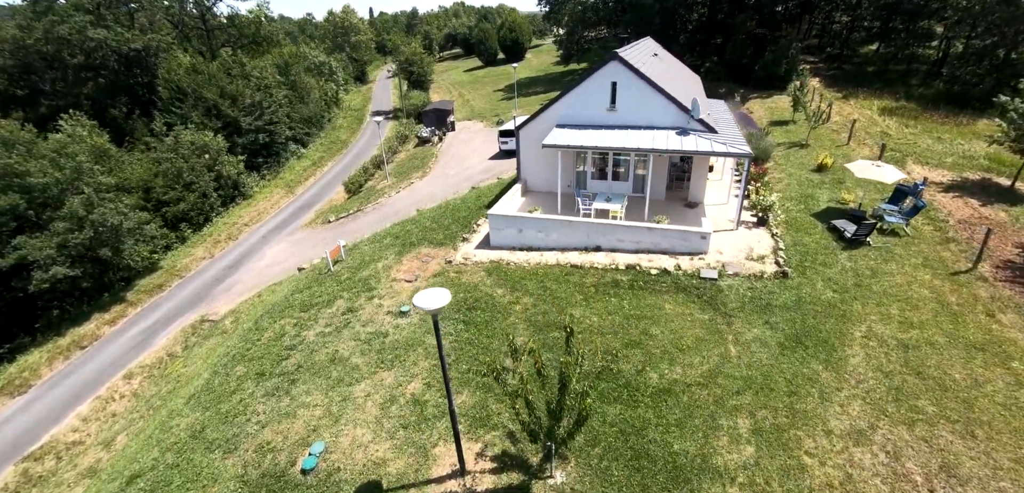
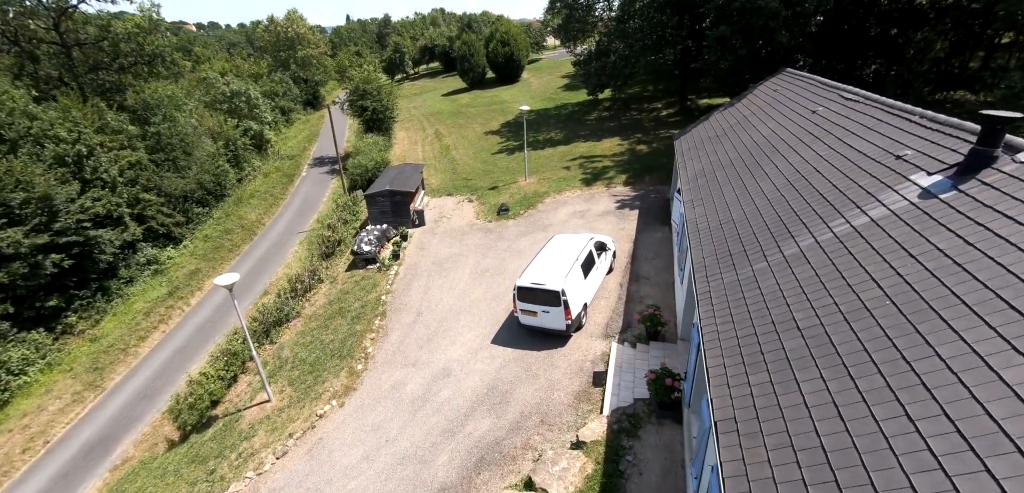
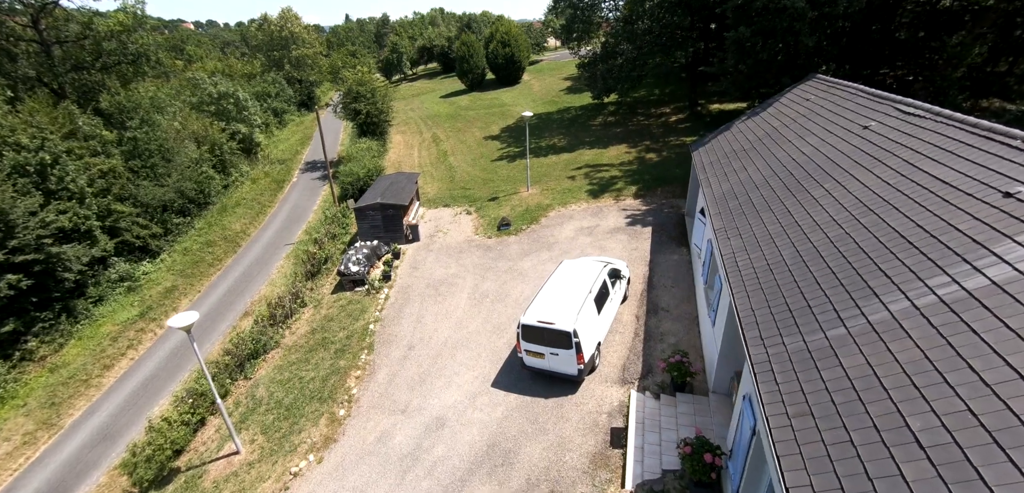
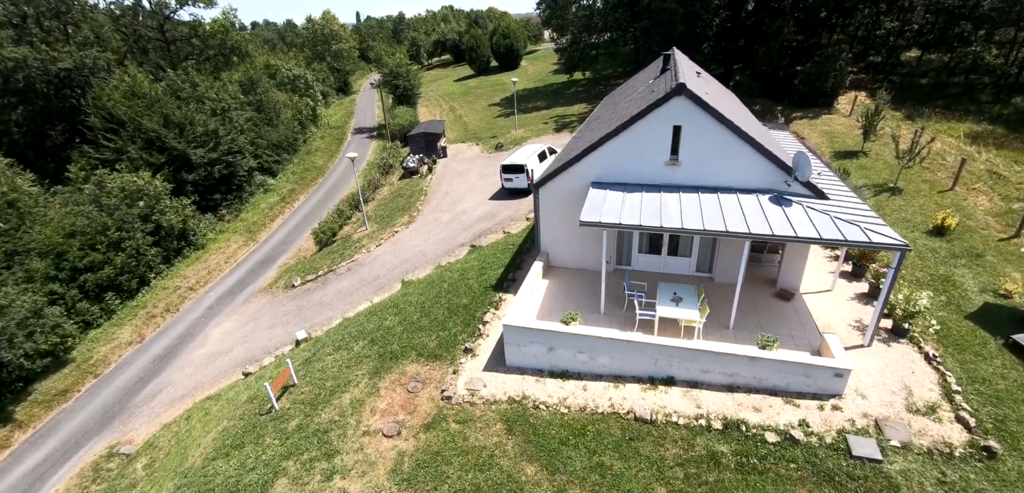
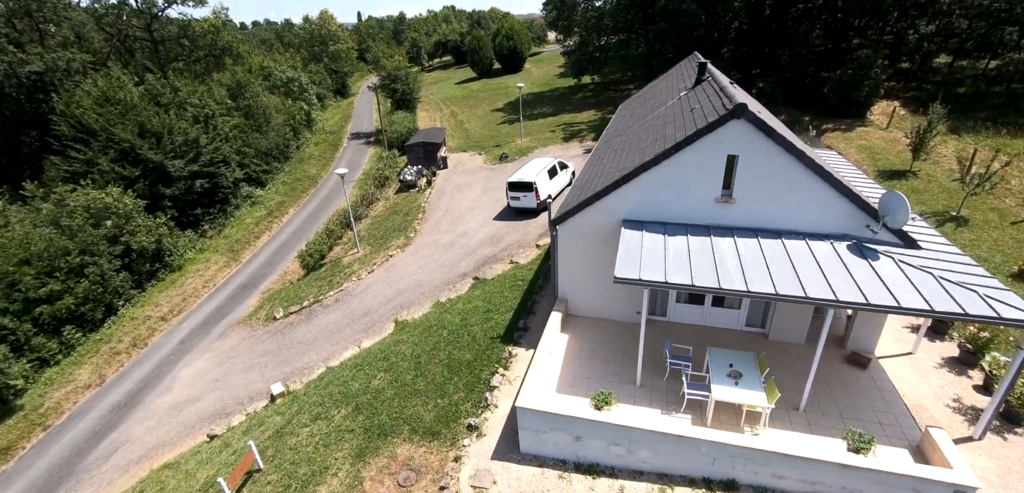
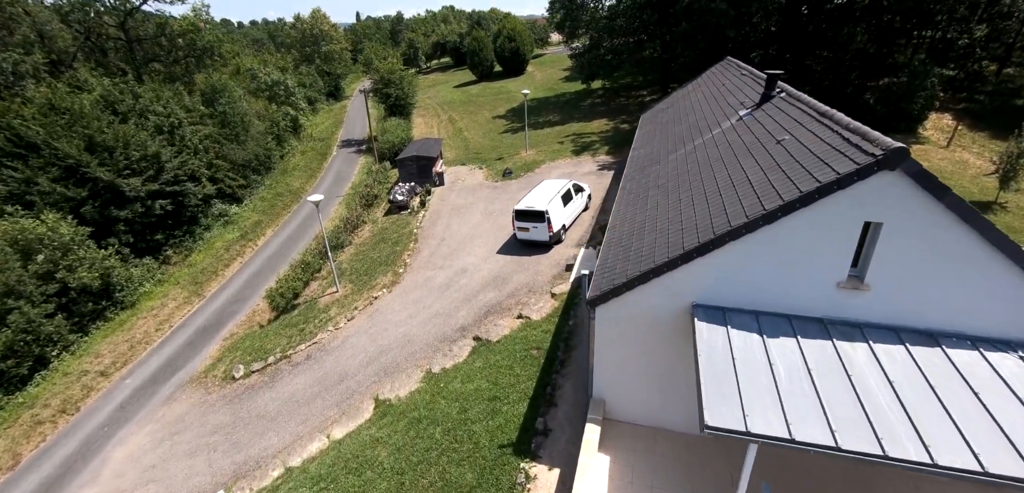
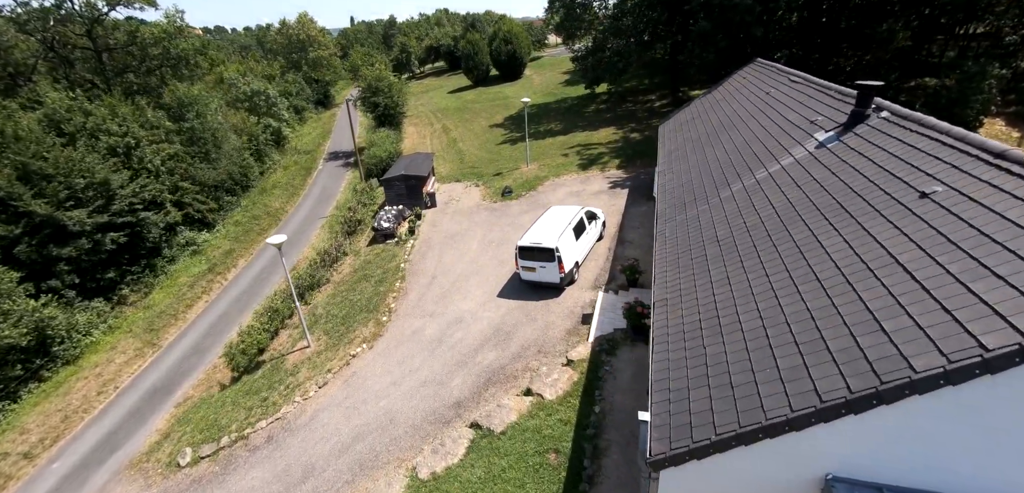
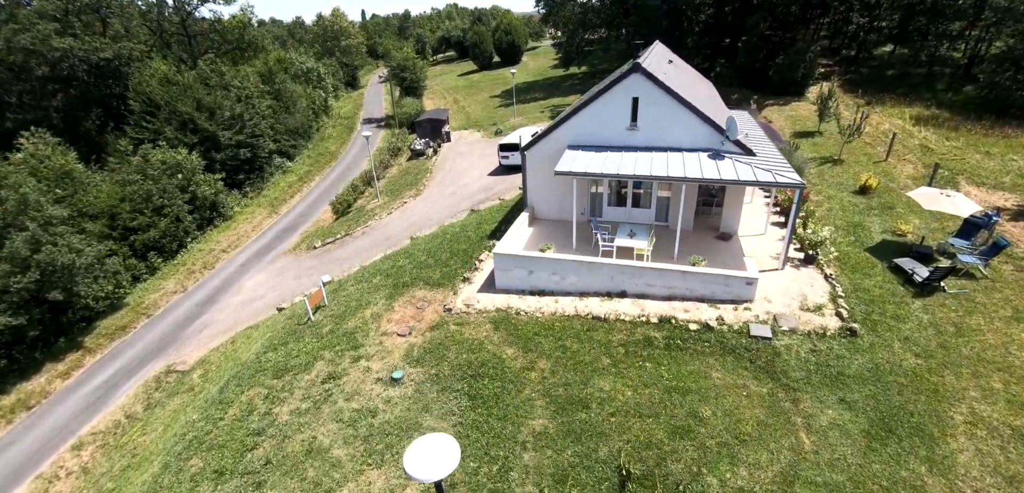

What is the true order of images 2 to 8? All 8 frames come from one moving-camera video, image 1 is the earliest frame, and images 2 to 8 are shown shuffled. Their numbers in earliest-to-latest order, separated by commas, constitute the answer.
8, 4, 5, 6, 7, 2, 3
